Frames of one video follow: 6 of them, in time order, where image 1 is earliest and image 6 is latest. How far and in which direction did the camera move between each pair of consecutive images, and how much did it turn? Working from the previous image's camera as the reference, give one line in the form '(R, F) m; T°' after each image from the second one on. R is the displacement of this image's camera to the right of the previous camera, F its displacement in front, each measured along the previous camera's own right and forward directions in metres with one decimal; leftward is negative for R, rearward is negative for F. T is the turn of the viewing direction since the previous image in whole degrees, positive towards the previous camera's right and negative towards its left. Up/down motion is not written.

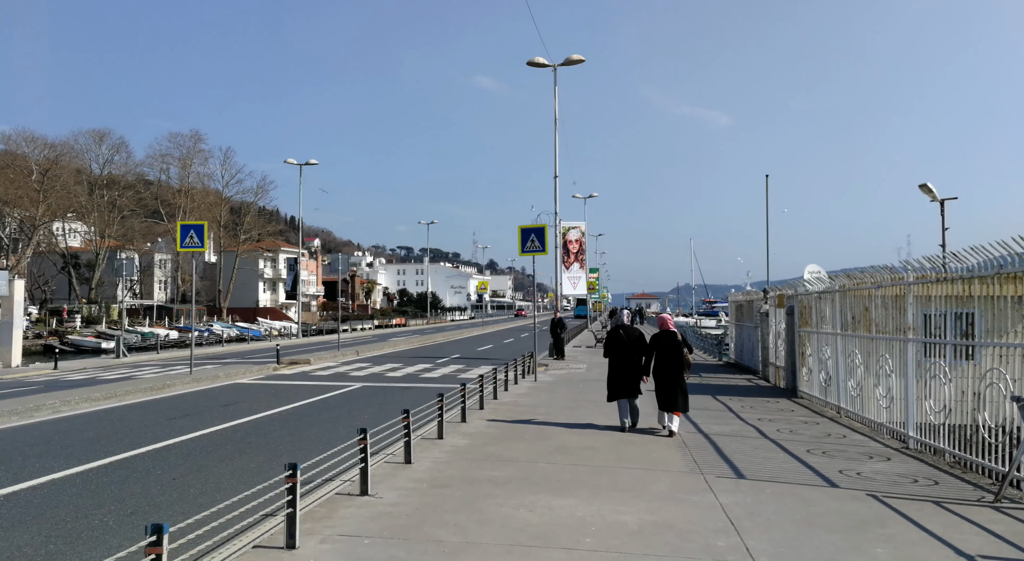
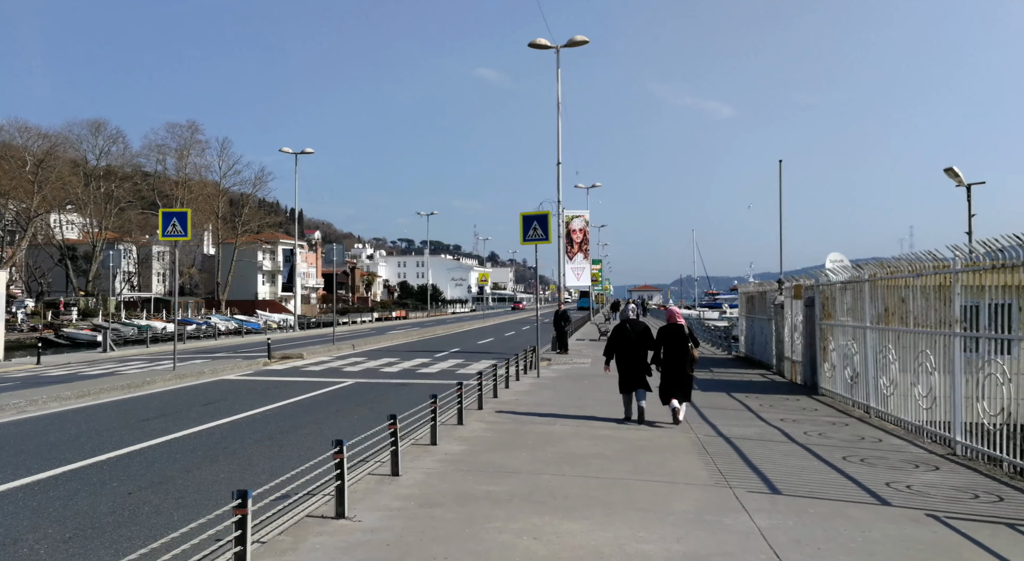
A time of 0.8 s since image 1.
(0.0, +1.2) m; 0°
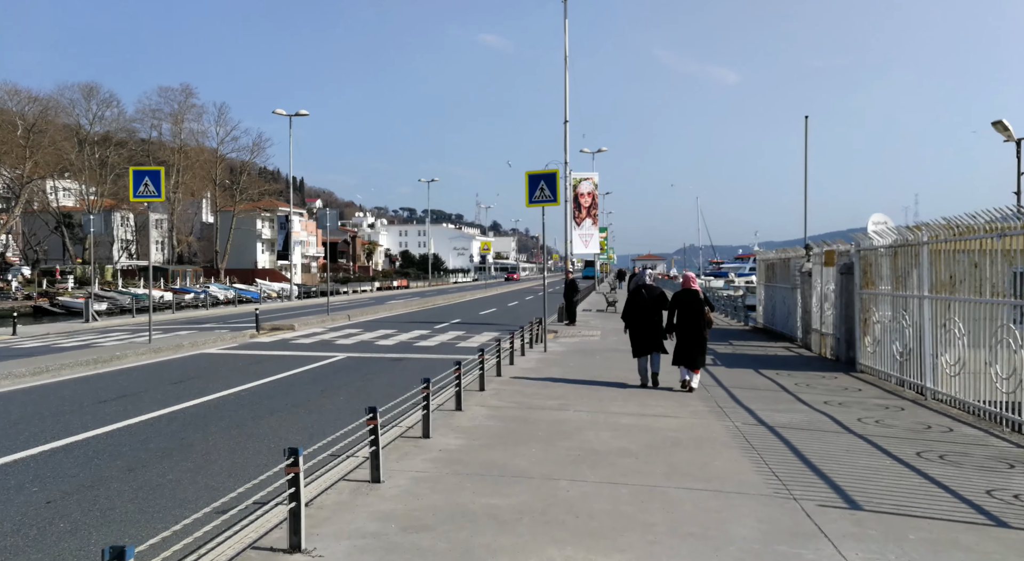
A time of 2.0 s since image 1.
(-0.1, +1.7) m; 0°
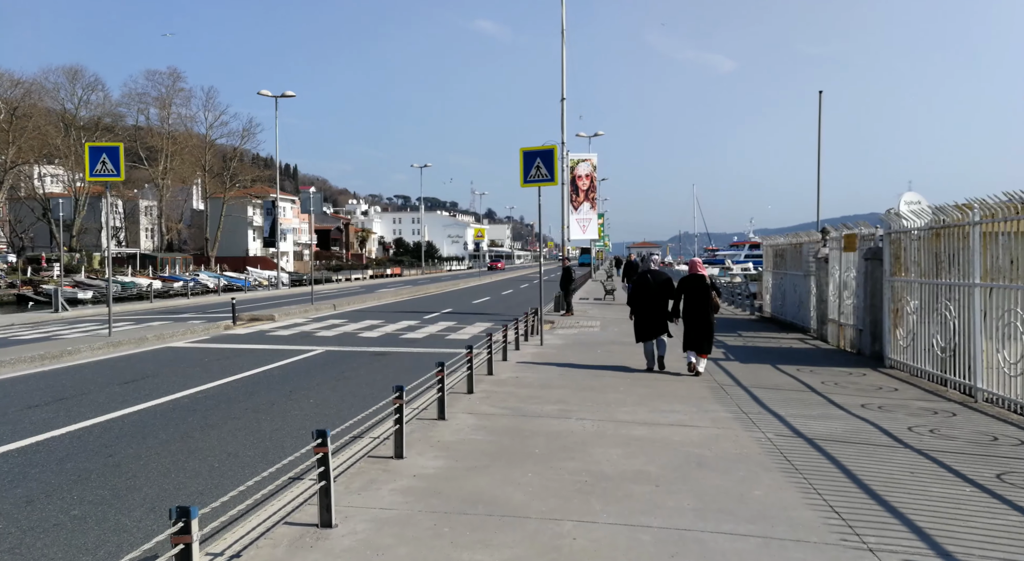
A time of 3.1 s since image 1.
(0.0, +1.6) m; 0°
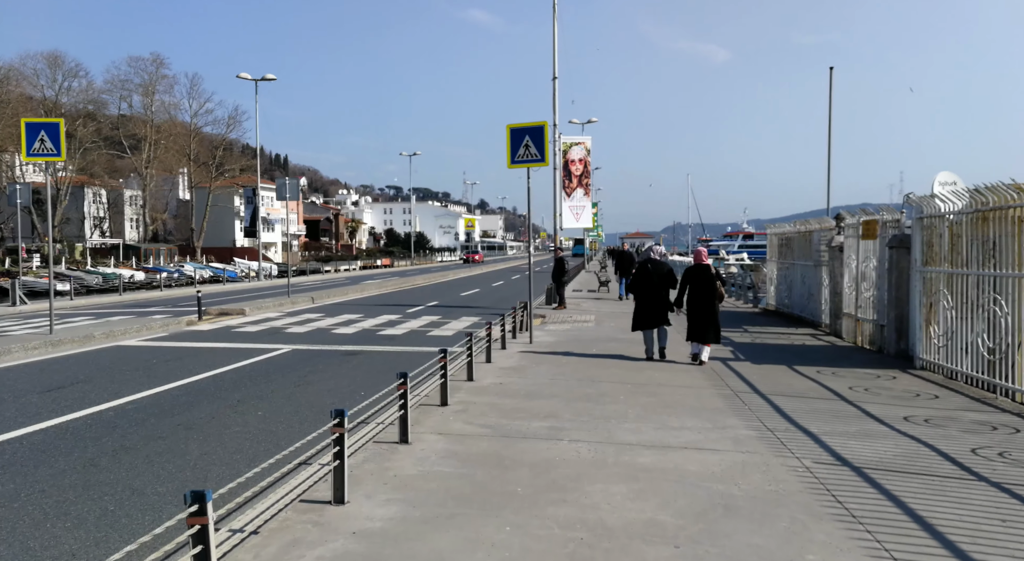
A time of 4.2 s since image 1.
(+0.1, +1.6) m; 0°
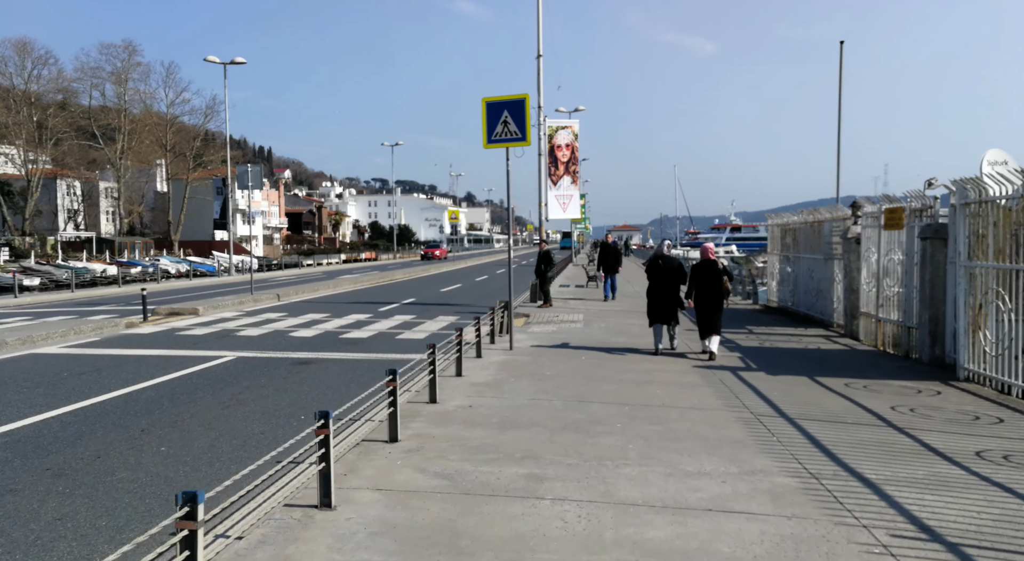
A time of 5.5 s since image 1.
(+0.1, +2.0) m; +1°
